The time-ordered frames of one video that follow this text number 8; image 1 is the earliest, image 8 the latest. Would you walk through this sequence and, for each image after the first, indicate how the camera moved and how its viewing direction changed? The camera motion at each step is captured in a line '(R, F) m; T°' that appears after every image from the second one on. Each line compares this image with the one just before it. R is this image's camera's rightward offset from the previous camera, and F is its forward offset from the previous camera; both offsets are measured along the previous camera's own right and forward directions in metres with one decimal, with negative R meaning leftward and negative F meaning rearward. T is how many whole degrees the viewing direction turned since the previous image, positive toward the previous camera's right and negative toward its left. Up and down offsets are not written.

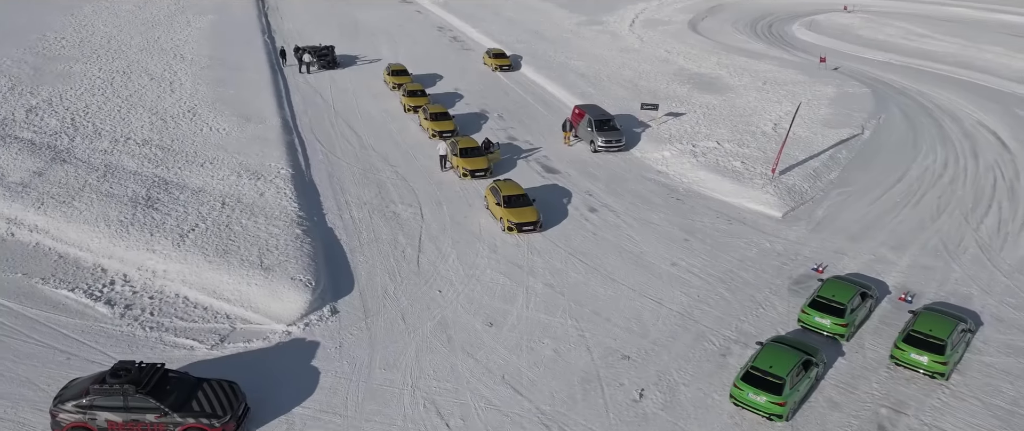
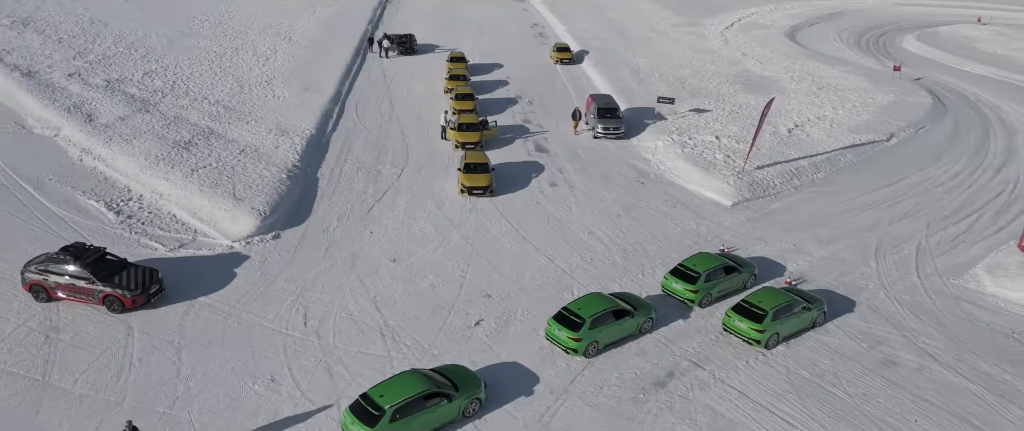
(+3.9, -1.0) m; -12°
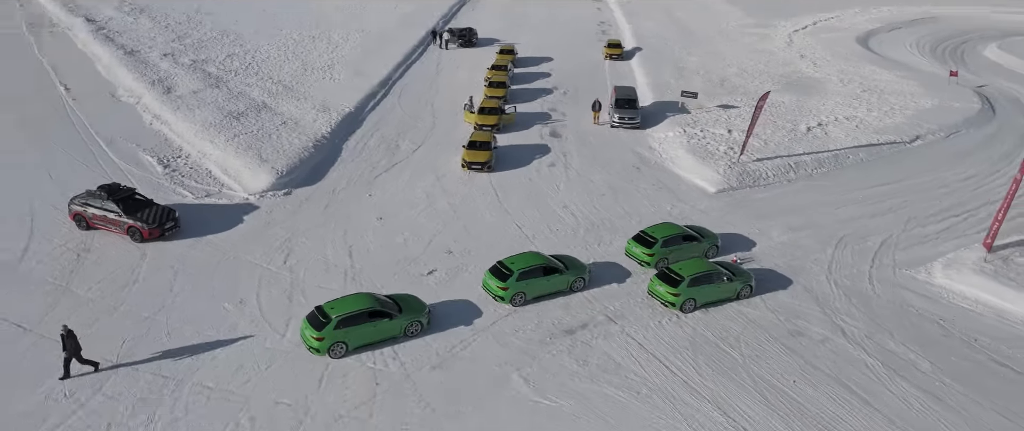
(+2.3, -1.0) m; -8°
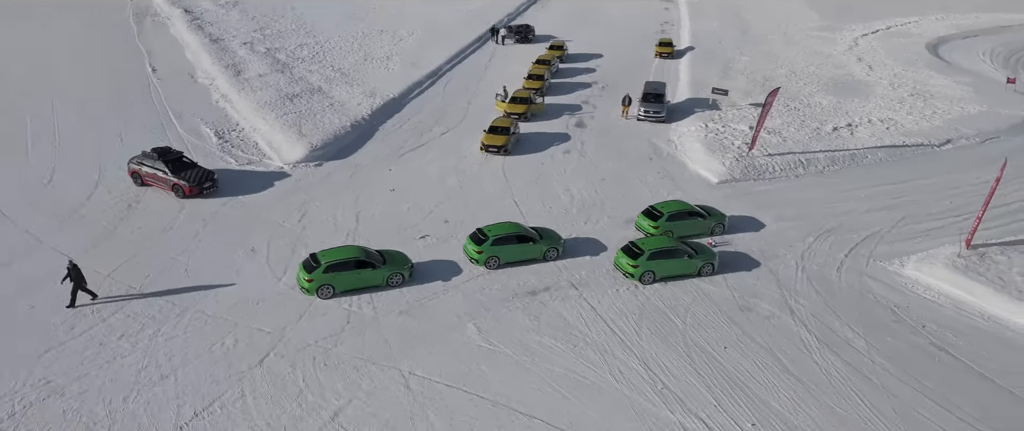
(+1.7, -0.9) m; -7°
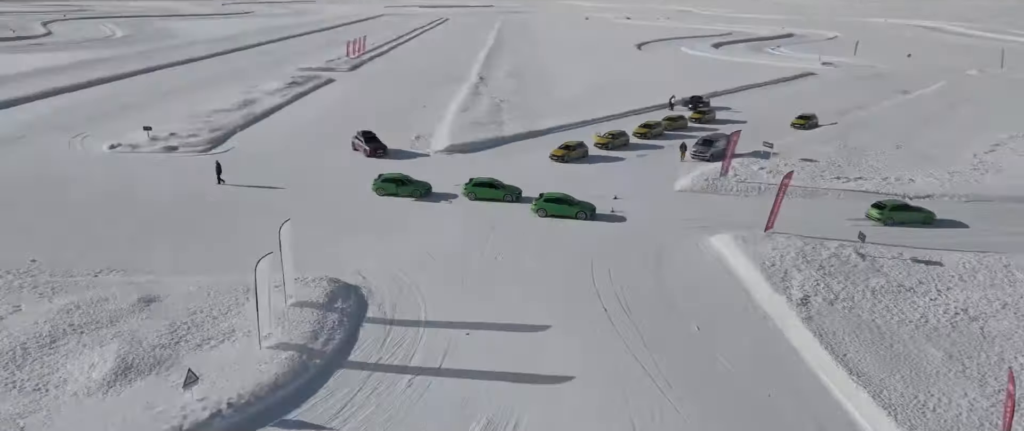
(+10.3, -5.9) m; -28°
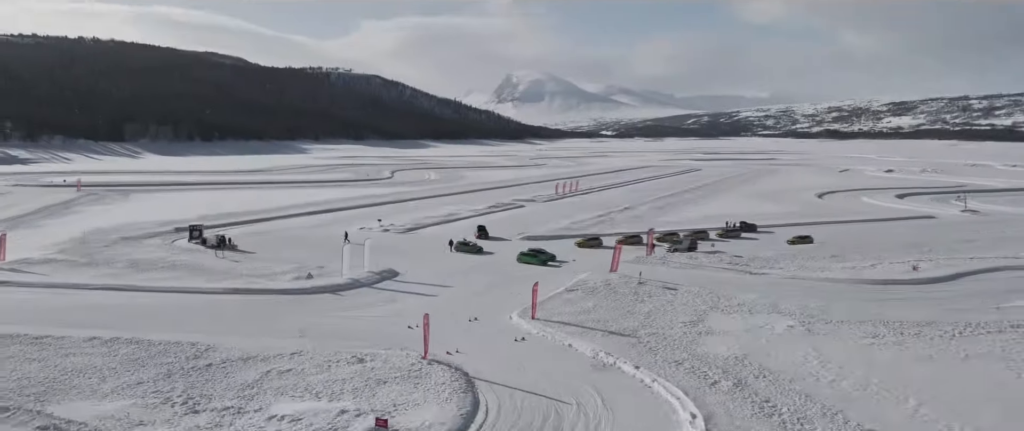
(+15.5, -13.8) m; -25°
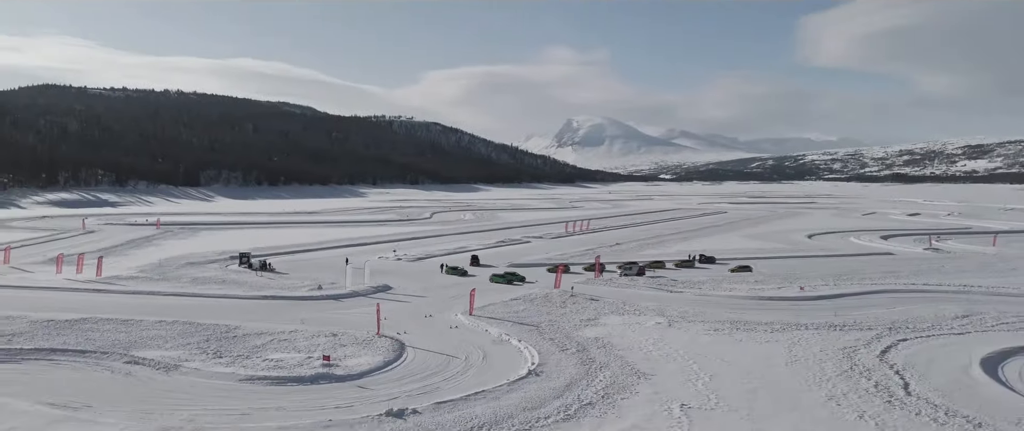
(+5.3, -8.8) m; -5°
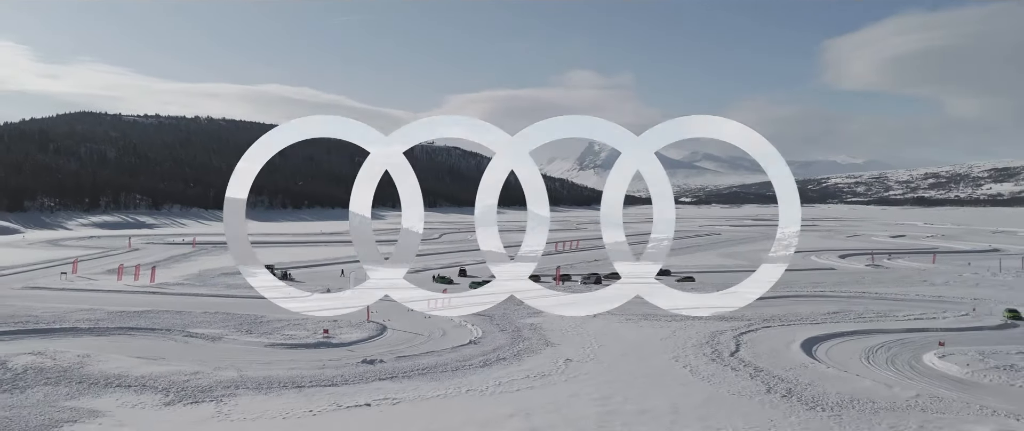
(+3.4, -9.5) m; -2°
